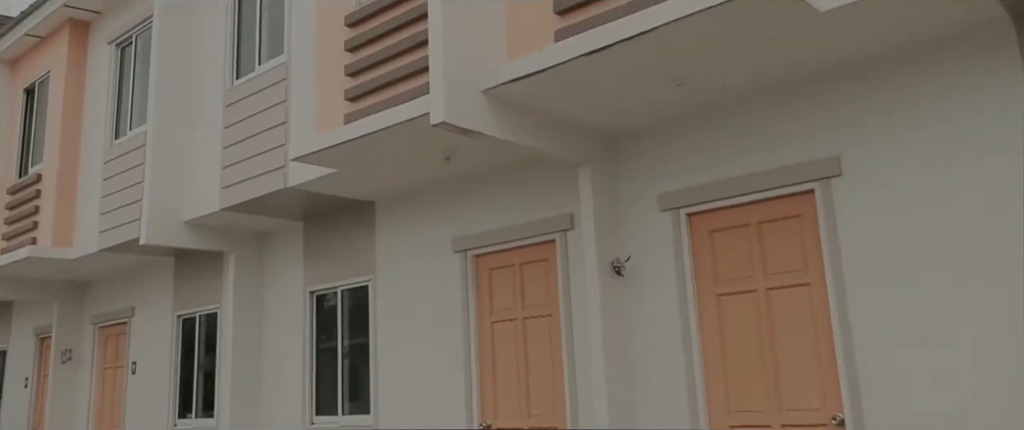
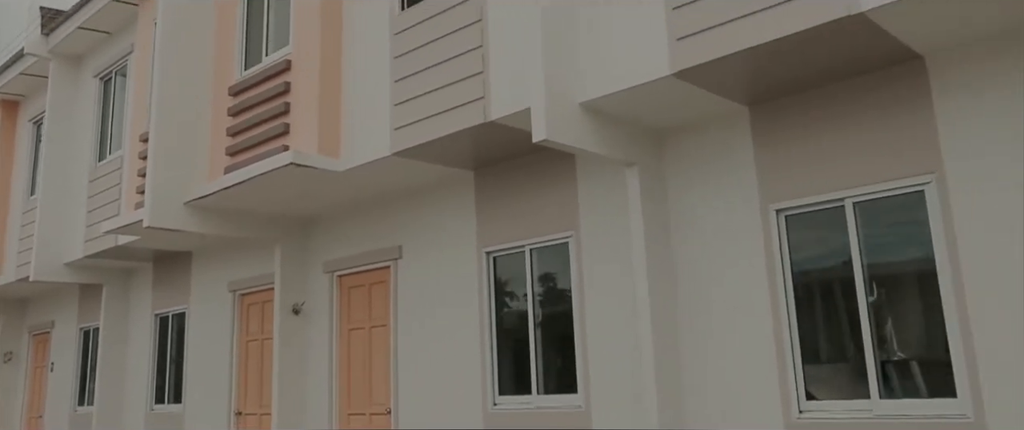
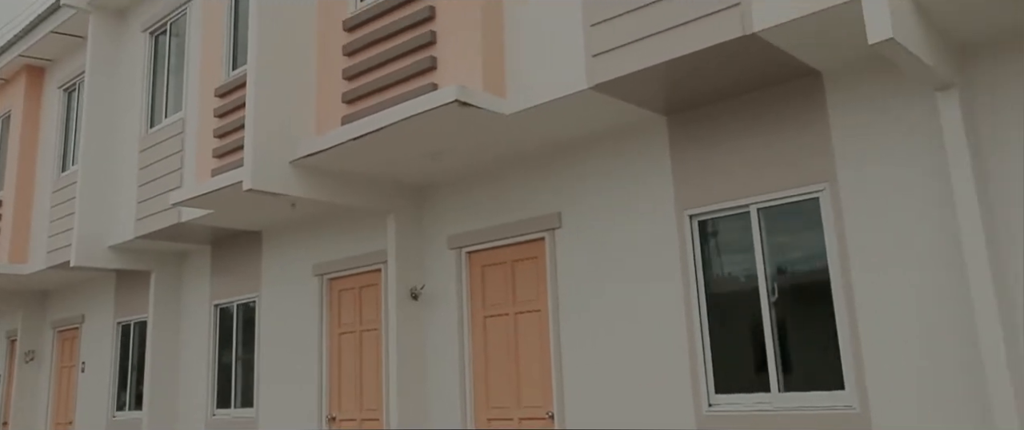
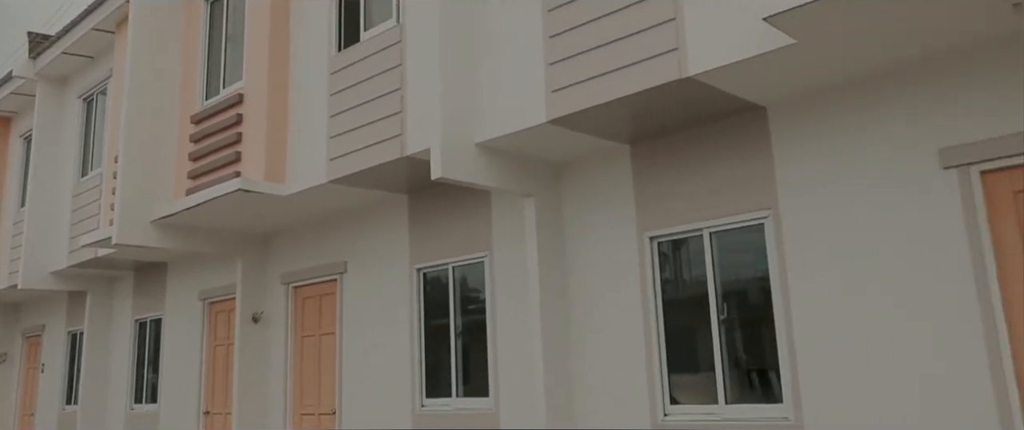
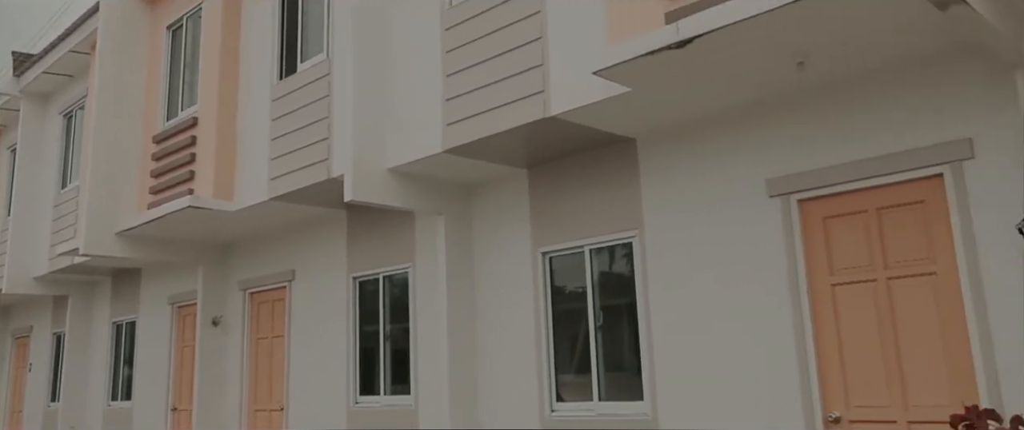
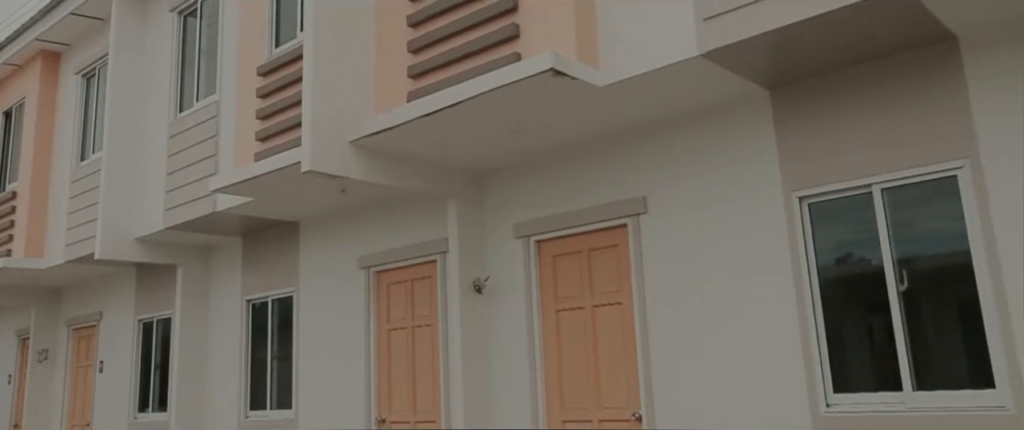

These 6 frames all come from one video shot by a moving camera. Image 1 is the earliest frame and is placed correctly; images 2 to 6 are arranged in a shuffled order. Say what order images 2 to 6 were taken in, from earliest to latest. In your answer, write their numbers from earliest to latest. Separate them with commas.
6, 3, 2, 4, 5
